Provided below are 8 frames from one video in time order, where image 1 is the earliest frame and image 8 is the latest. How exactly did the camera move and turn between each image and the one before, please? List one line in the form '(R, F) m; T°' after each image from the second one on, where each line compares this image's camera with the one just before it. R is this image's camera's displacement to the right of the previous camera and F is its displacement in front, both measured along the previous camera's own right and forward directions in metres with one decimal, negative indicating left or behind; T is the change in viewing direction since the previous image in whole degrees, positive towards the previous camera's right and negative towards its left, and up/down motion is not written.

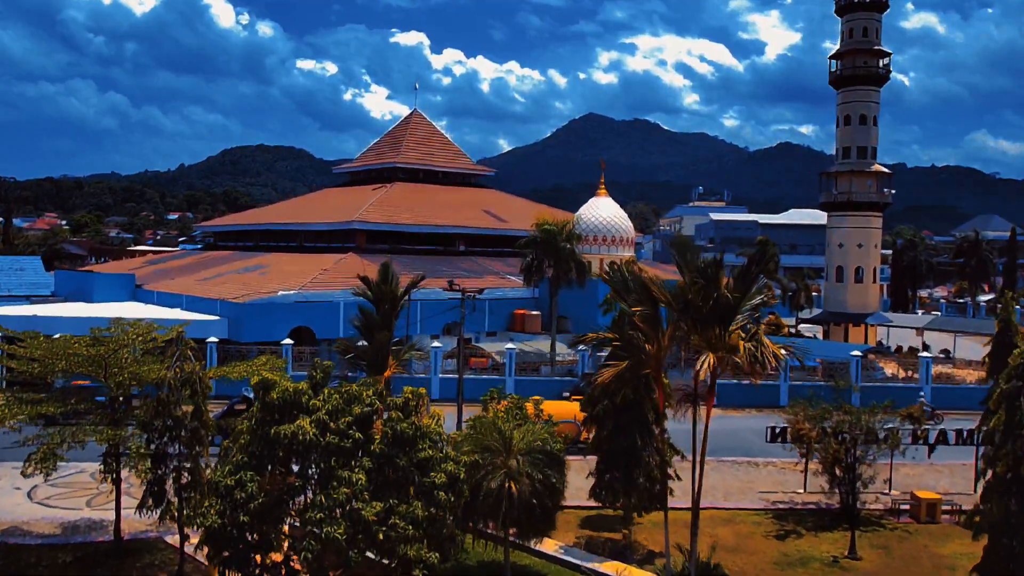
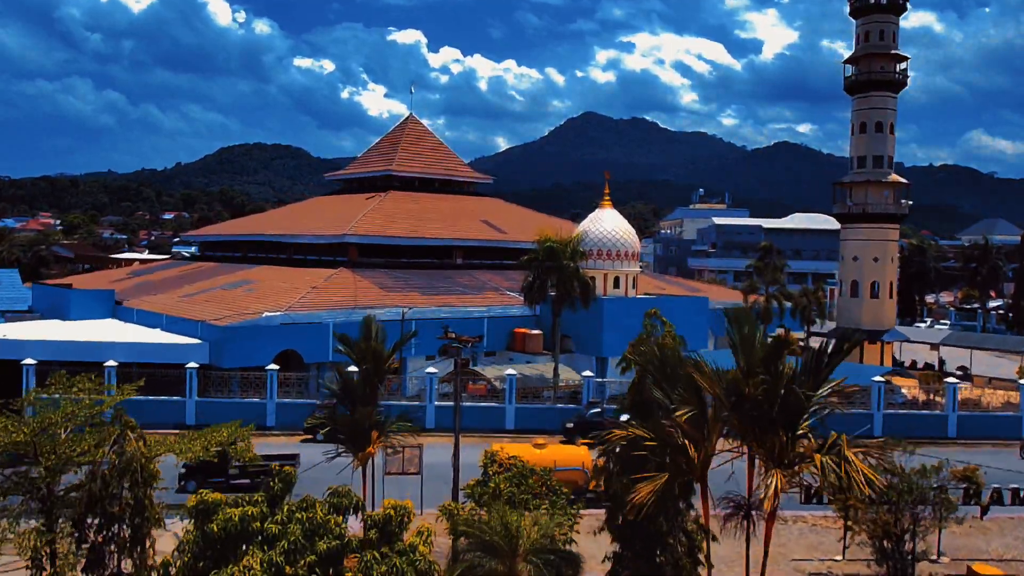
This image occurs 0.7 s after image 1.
(-0.1, +1.3) m; 0°
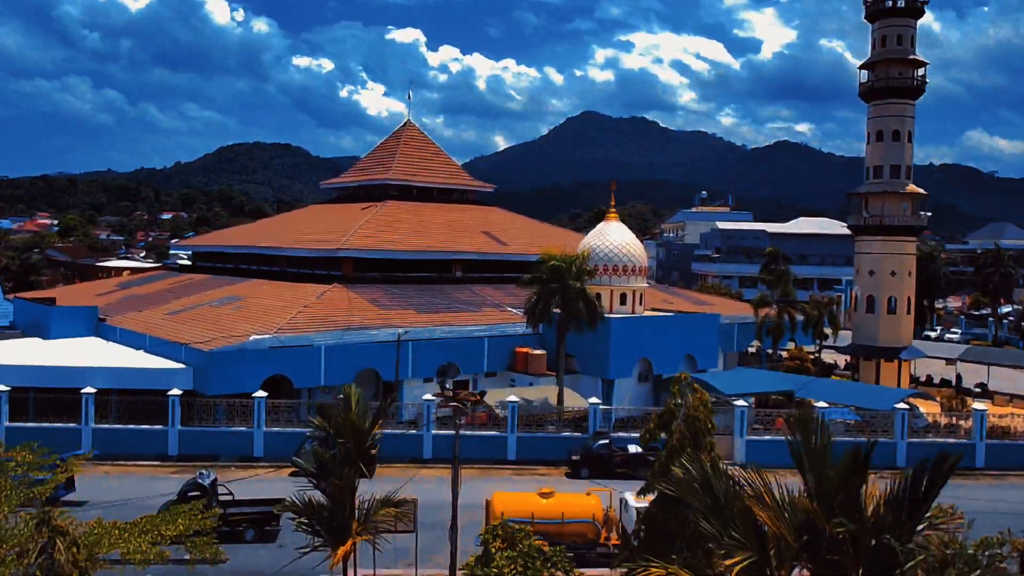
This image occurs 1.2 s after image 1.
(-0.1, +1.1) m; 0°
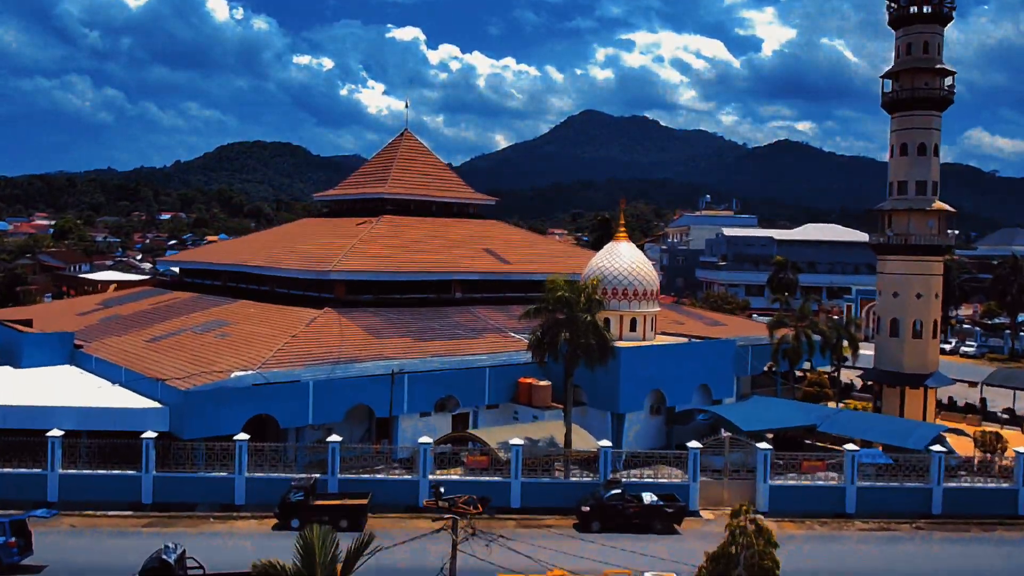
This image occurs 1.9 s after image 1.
(-0.1, +1.4) m; 0°
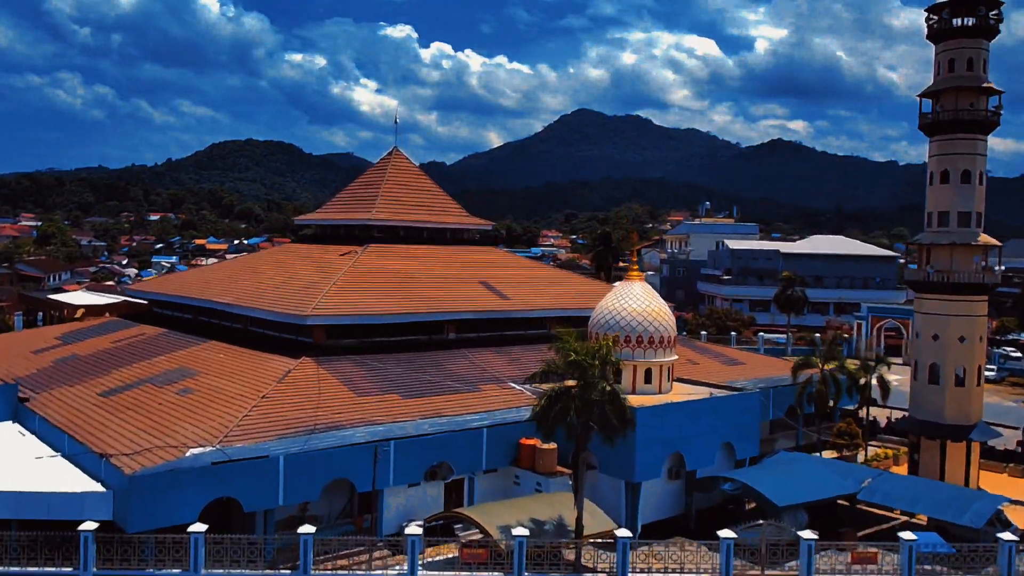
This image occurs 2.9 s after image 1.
(-0.2, +2.4) m; 0°
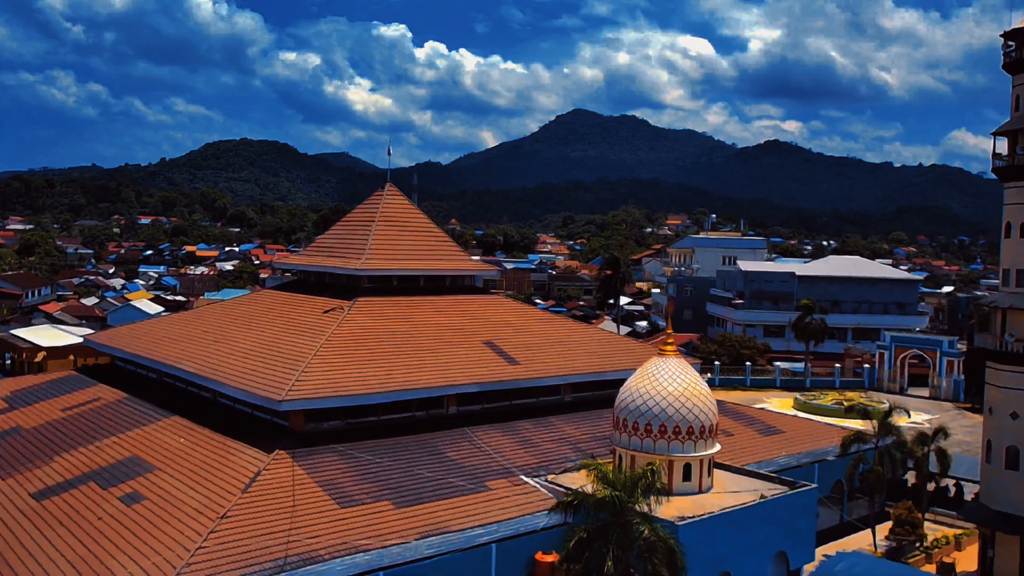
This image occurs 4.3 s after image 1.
(-0.3, +3.1) m; 0°
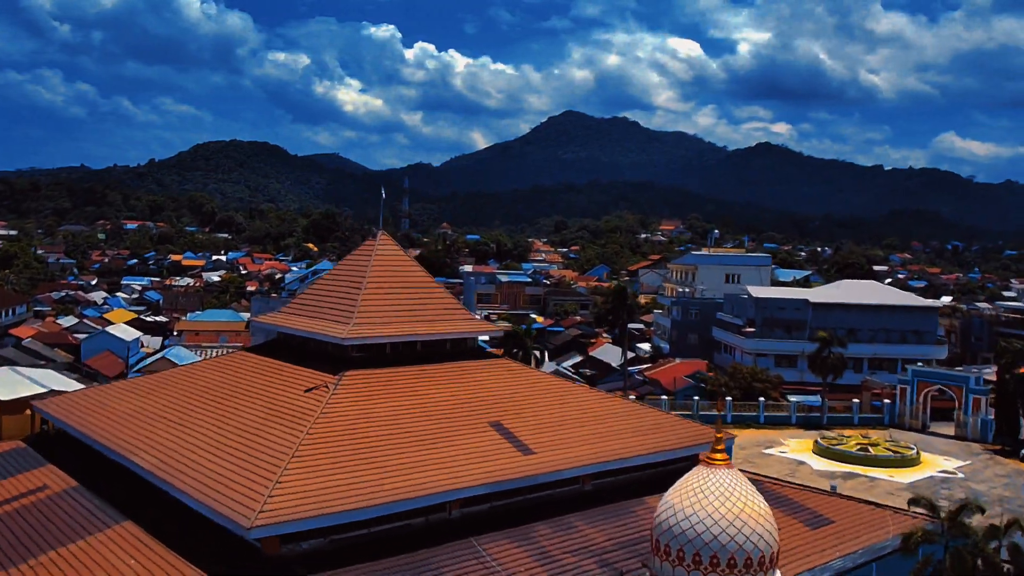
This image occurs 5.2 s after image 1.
(-0.4, +2.9) m; +1°
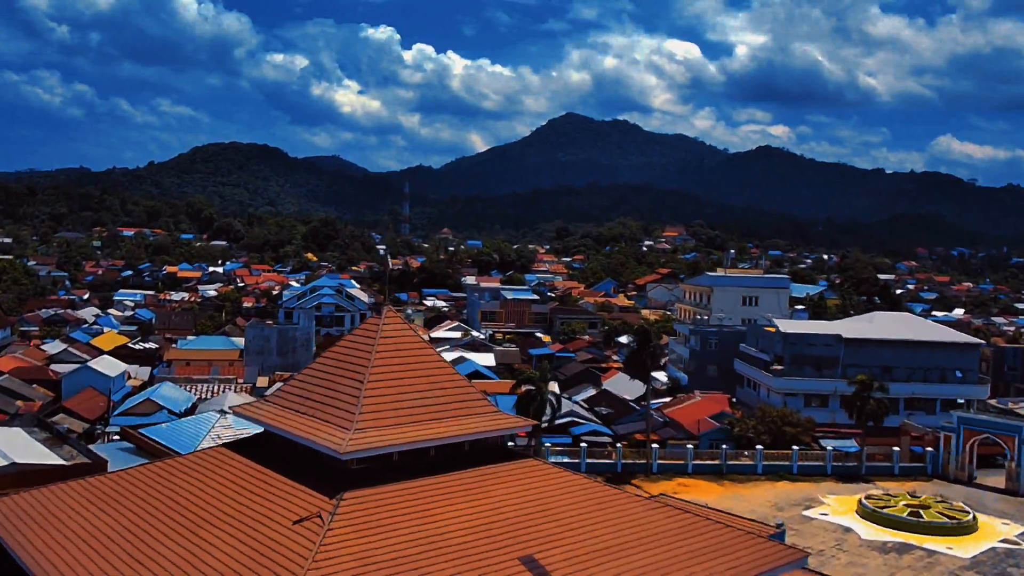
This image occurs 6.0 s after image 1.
(-0.6, +3.4) m; 0°
